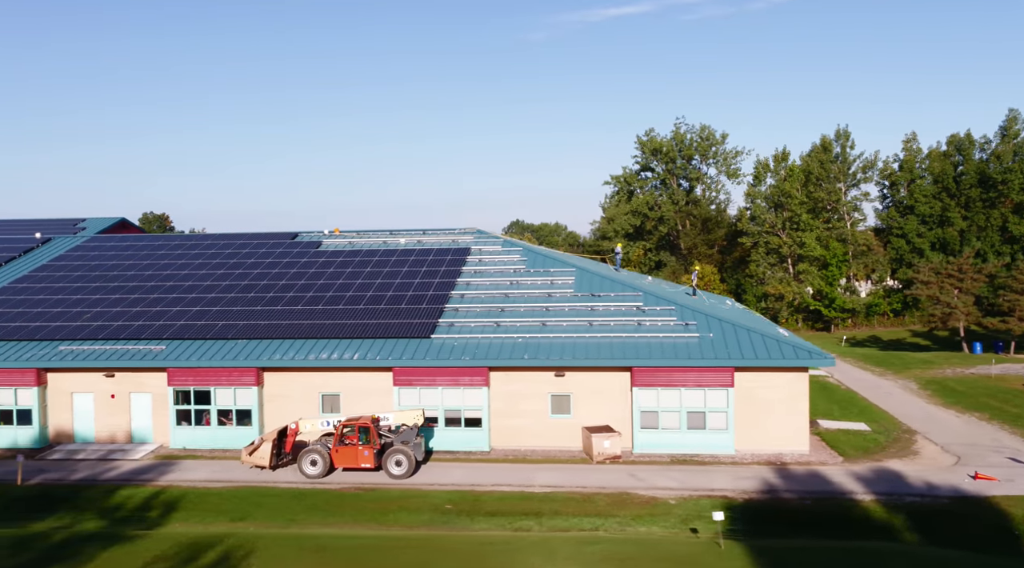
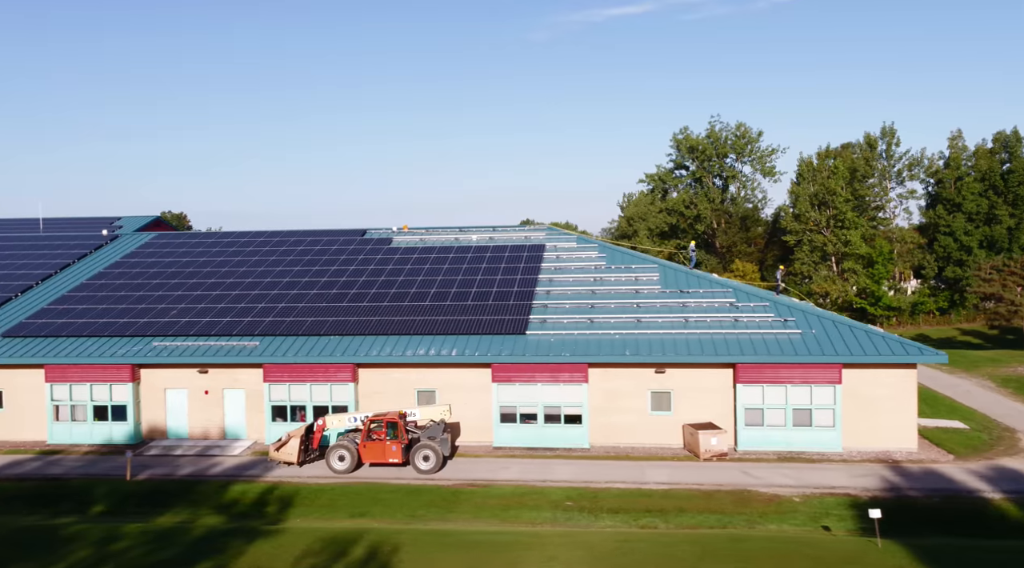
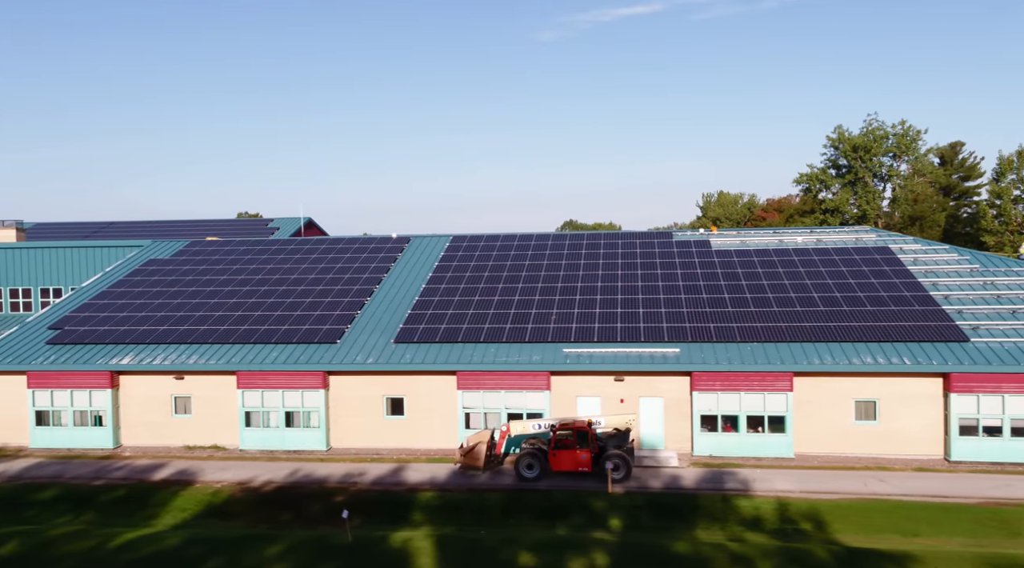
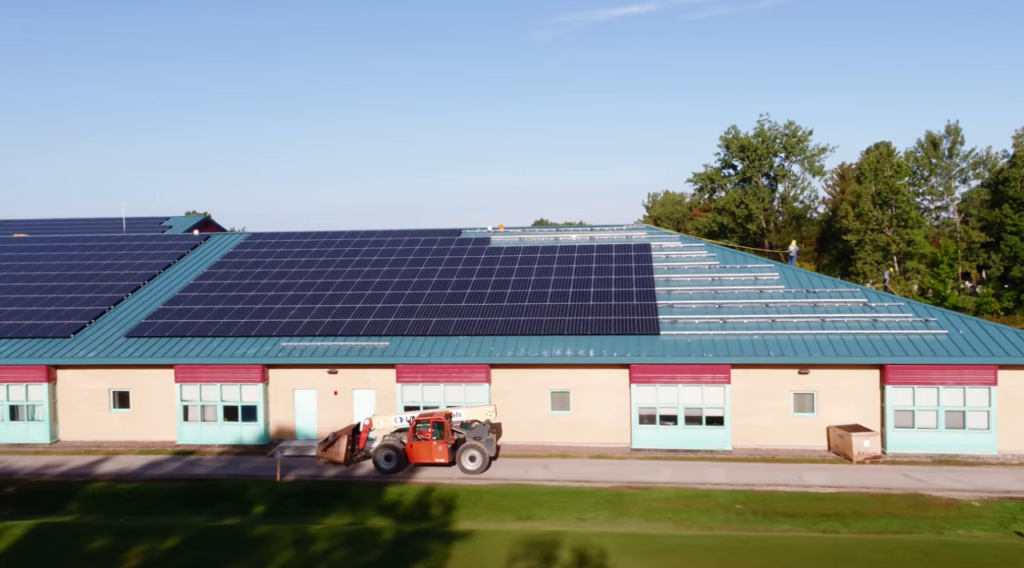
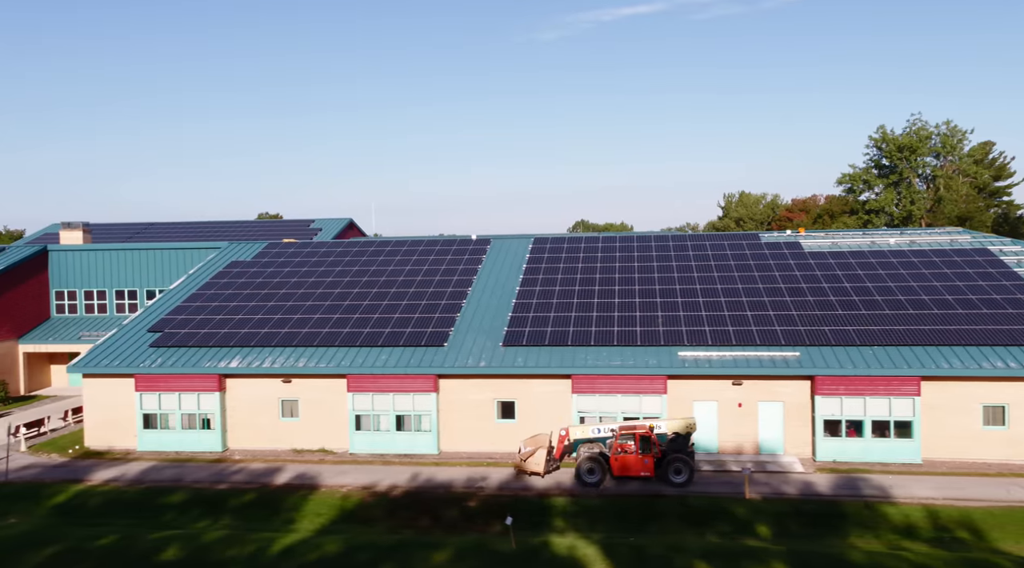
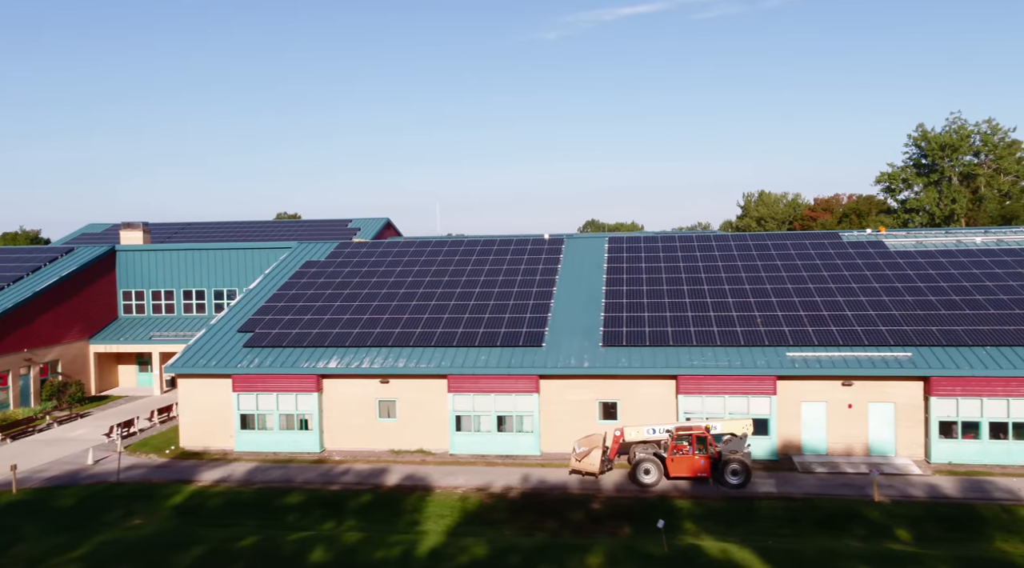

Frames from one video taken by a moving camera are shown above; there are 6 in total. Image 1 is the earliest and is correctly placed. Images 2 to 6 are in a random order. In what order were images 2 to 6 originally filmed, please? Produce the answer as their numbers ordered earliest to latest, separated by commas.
2, 4, 3, 5, 6
